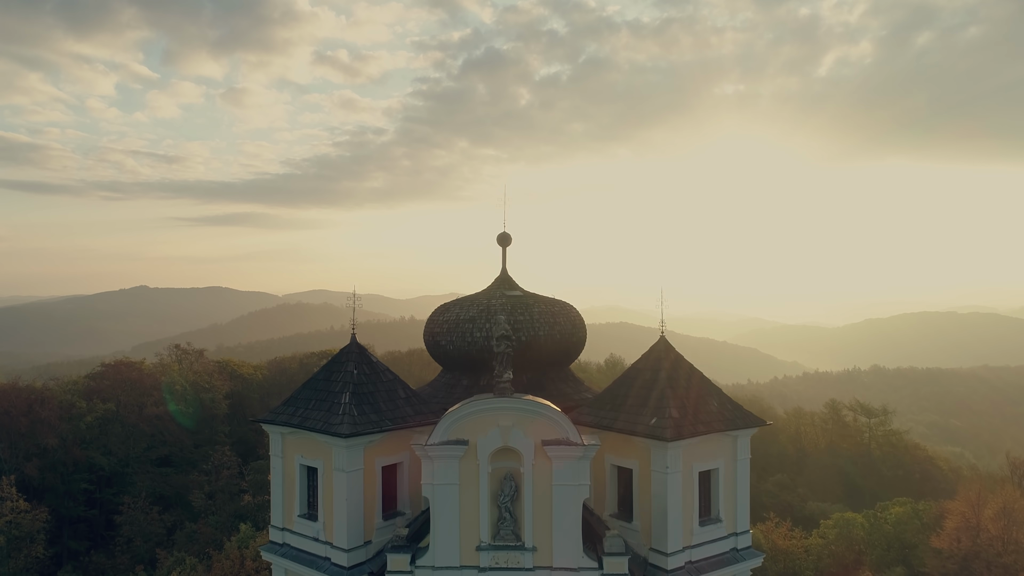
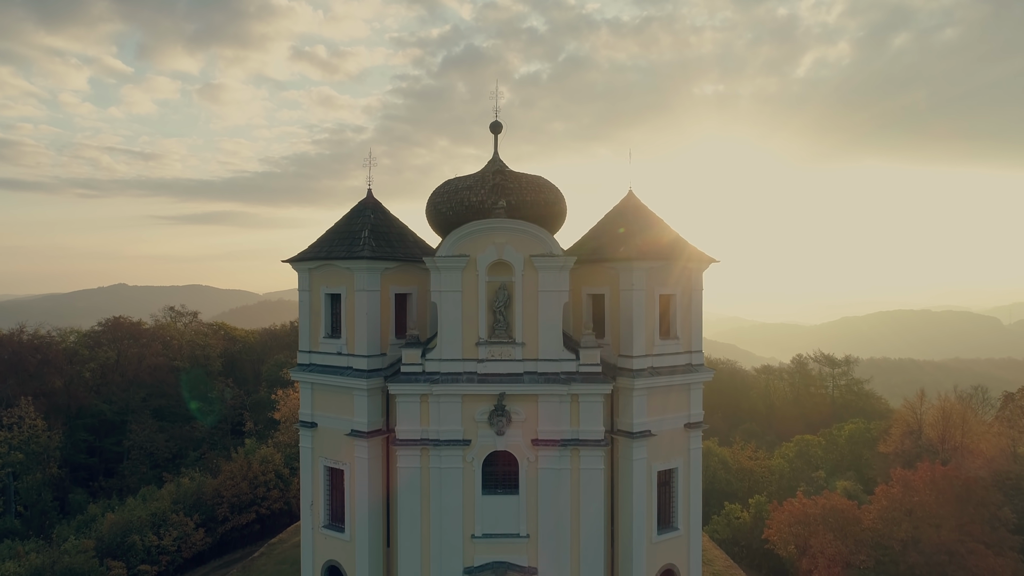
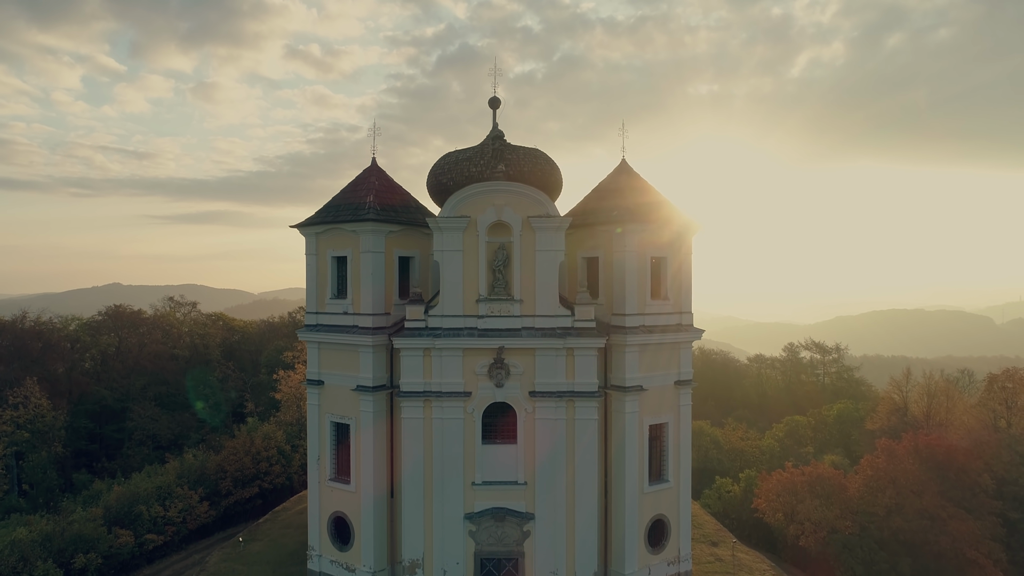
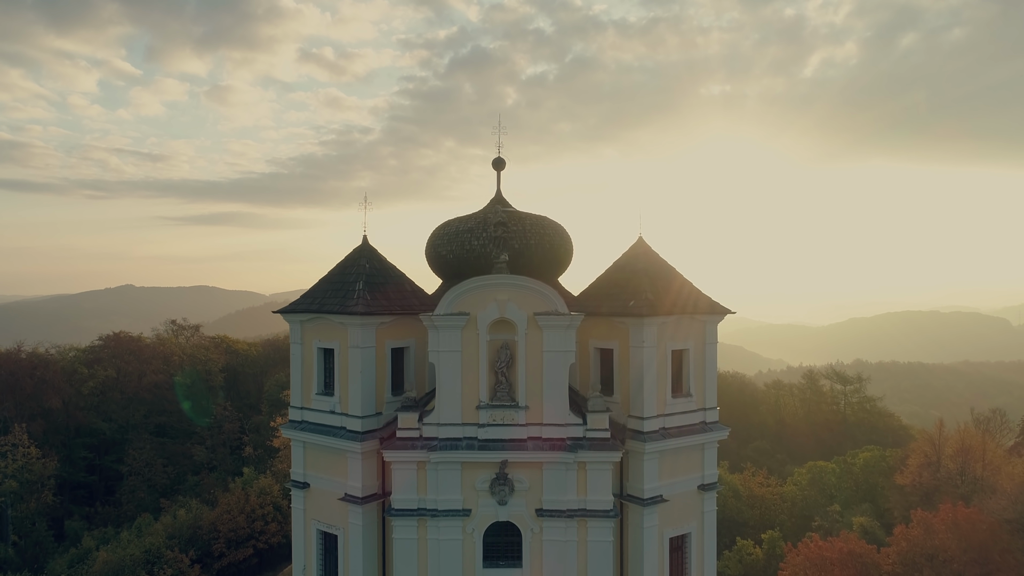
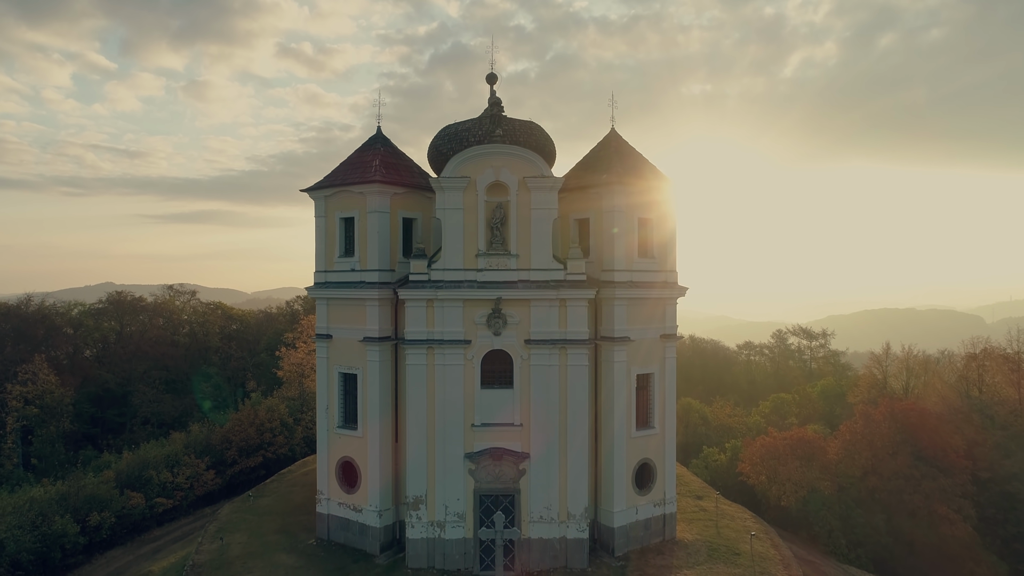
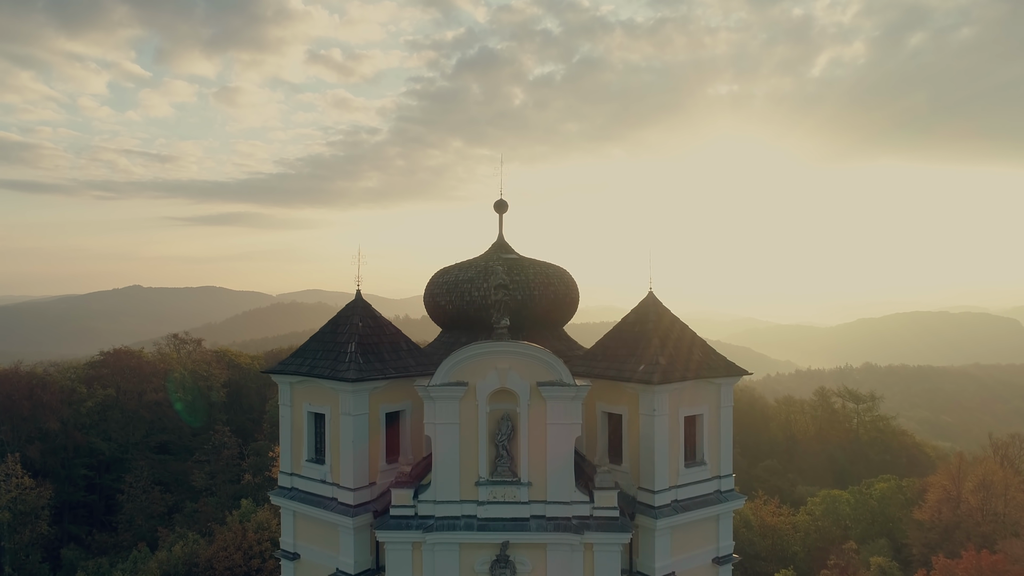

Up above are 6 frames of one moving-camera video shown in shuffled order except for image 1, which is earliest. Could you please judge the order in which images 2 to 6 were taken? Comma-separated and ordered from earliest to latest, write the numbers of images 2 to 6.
6, 4, 2, 3, 5
